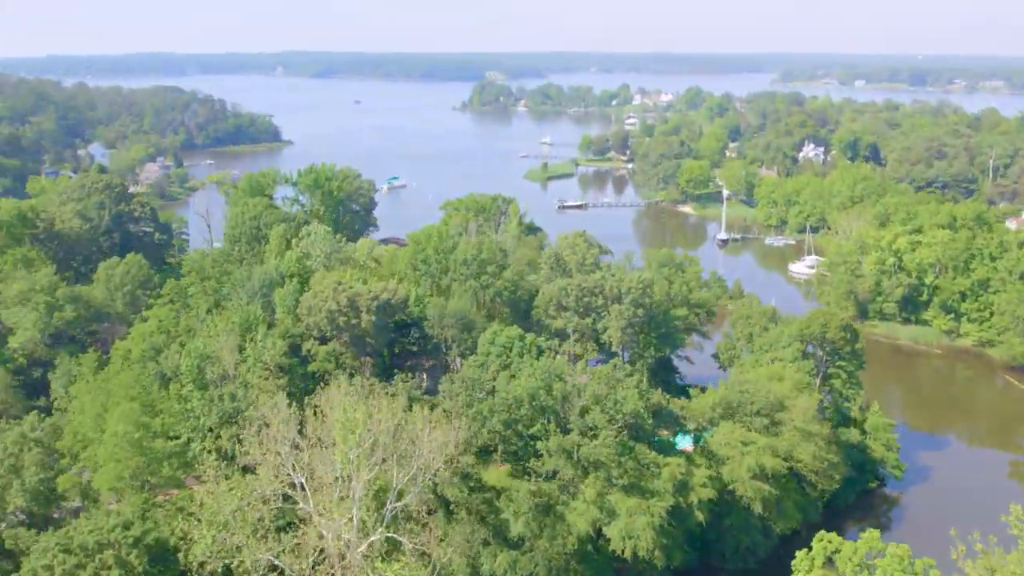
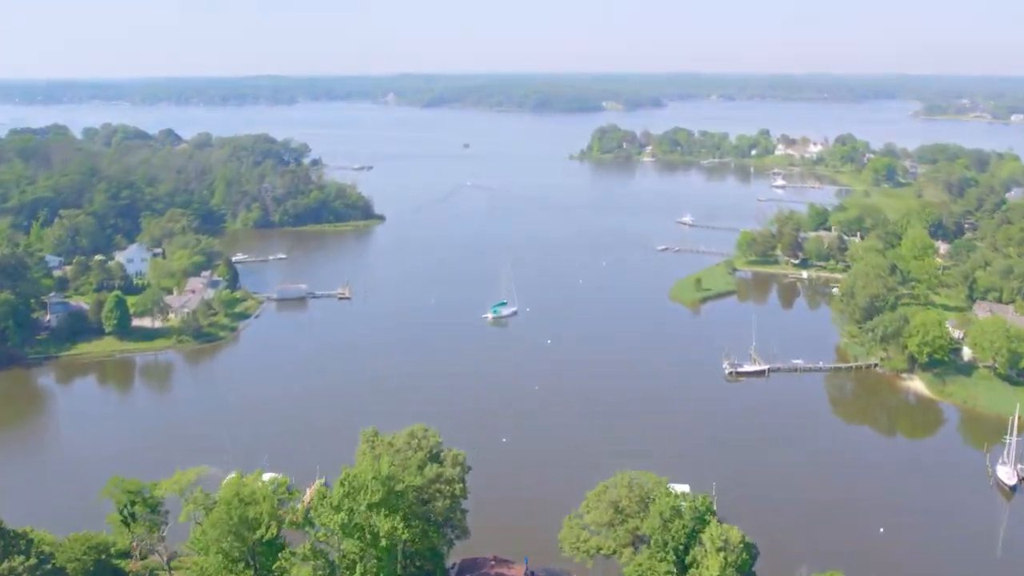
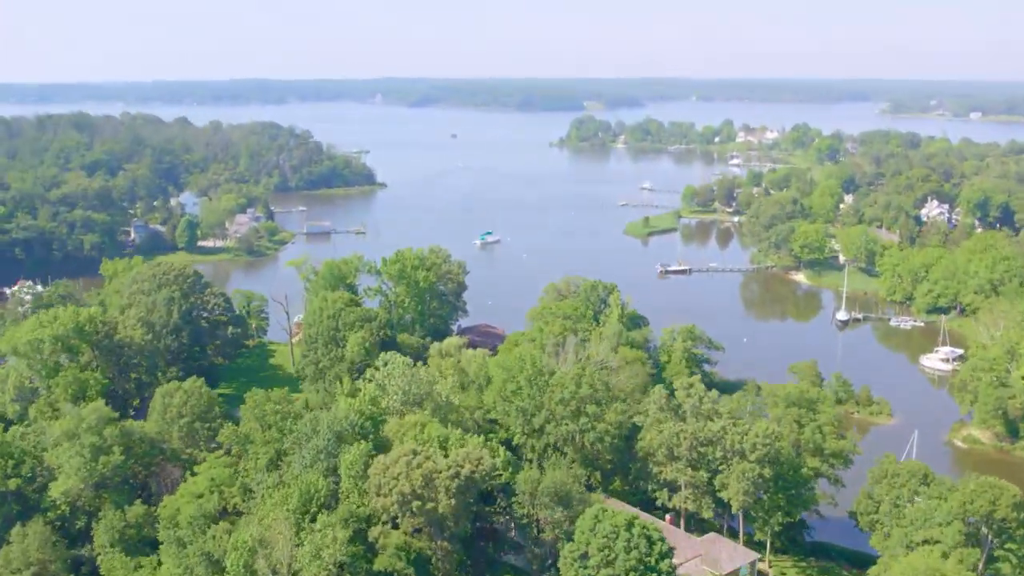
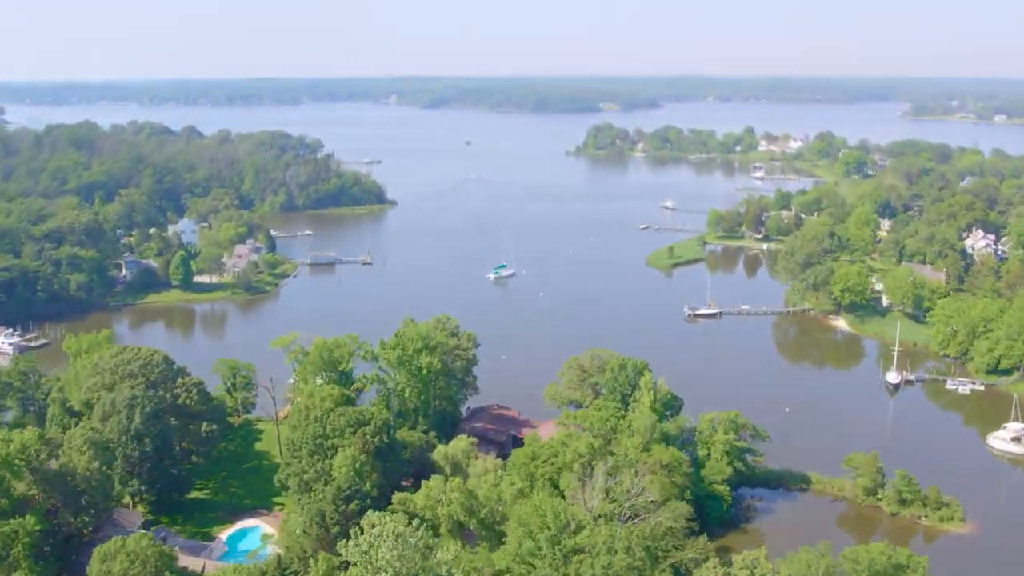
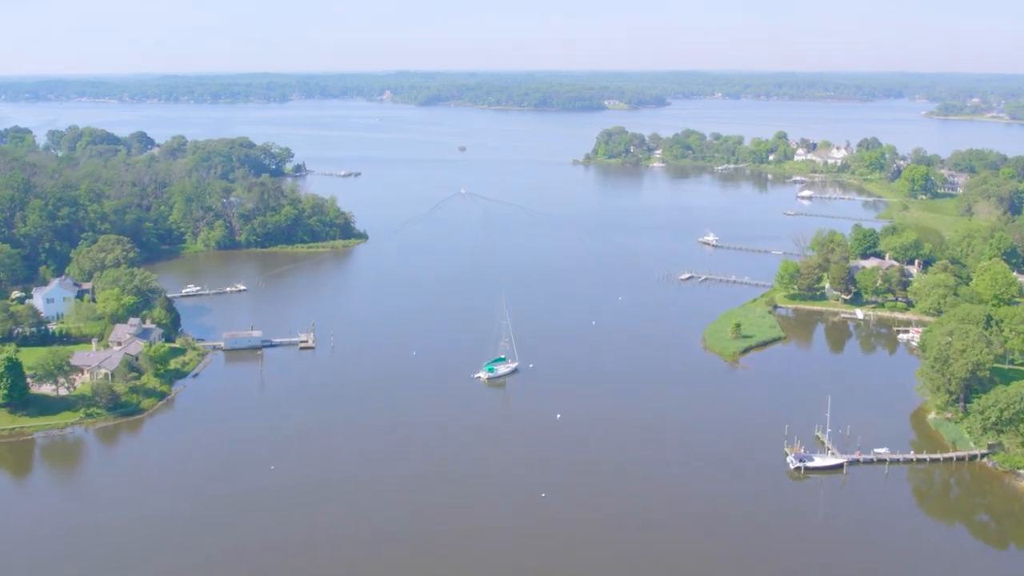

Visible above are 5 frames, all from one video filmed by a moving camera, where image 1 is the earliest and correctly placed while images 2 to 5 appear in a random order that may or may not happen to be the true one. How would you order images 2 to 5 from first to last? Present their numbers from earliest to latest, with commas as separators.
3, 4, 2, 5
